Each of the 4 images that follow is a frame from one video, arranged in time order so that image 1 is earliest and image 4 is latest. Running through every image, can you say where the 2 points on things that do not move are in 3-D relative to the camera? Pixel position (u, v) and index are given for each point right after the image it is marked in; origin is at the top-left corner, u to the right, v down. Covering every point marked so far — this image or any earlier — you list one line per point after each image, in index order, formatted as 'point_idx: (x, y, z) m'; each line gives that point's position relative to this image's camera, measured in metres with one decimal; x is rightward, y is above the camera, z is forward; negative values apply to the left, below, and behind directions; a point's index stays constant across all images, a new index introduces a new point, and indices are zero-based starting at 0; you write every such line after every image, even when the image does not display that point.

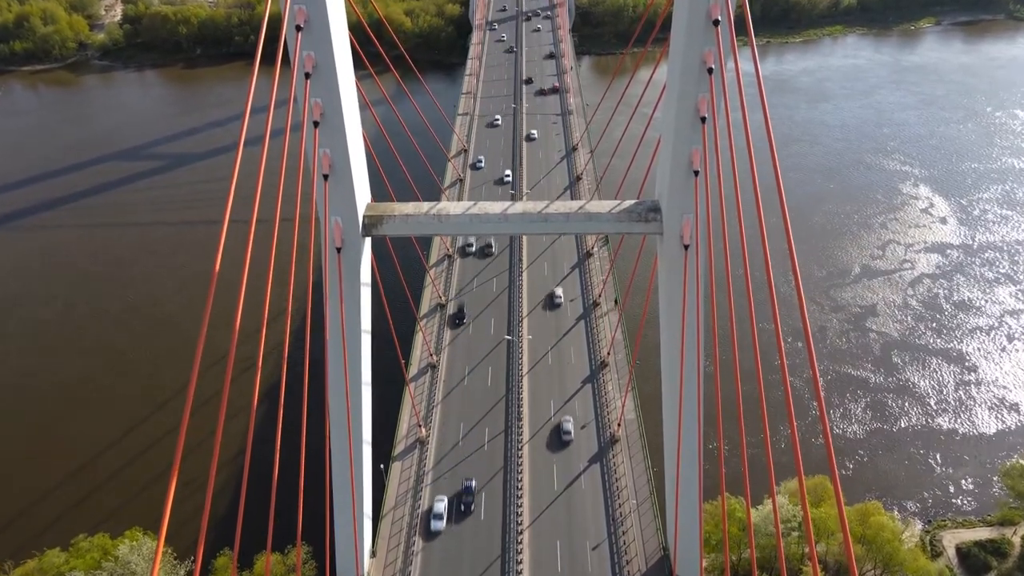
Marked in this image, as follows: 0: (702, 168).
0: (+2.5, +1.6, +9.0) m
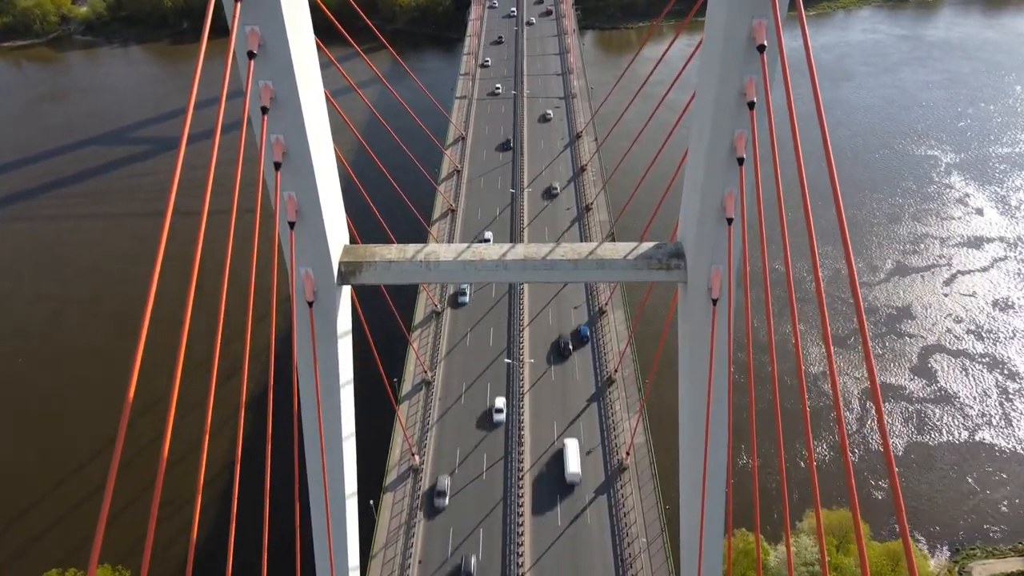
0: (+2.5, +0.8, +7.6) m
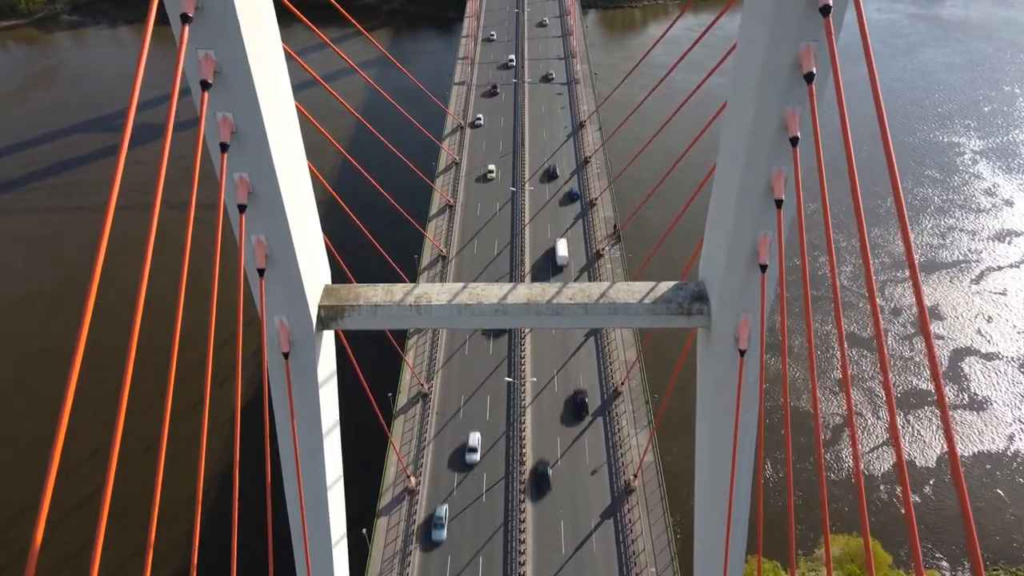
0: (+2.5, +0.3, +6.7) m
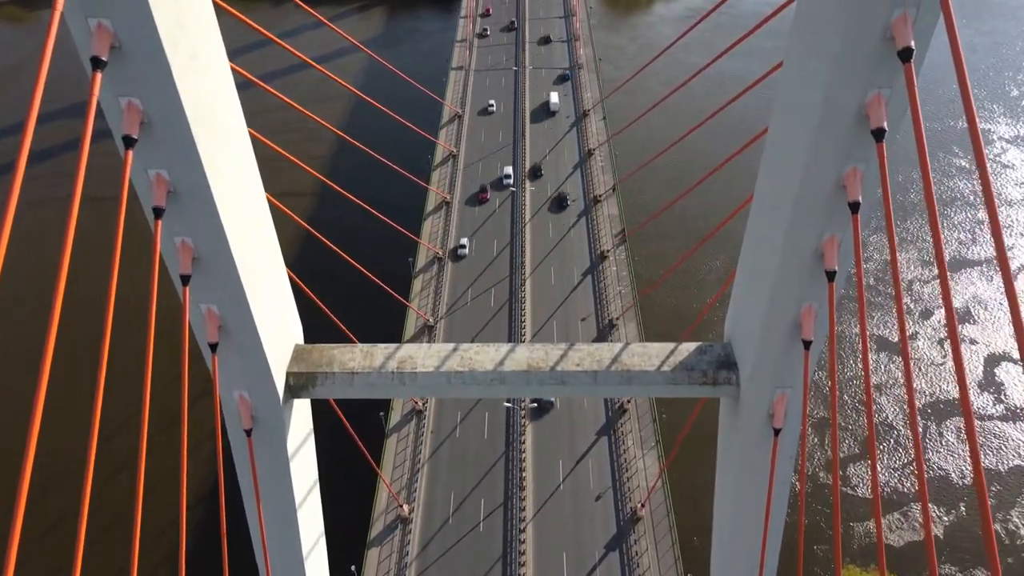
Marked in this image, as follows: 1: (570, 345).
0: (+2.5, -0.4, +5.7) m
1: (+0.6, -0.5, +6.6) m
